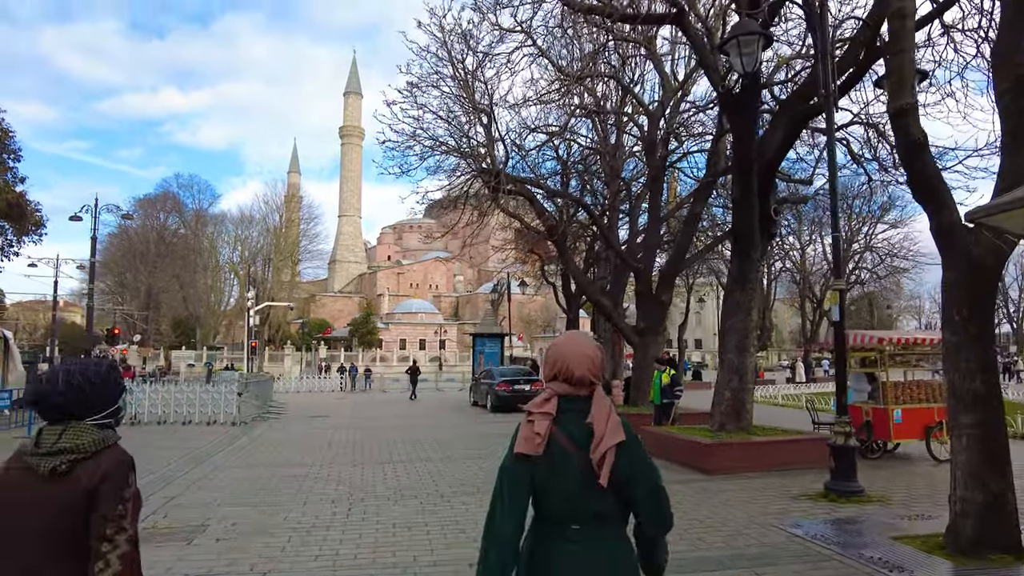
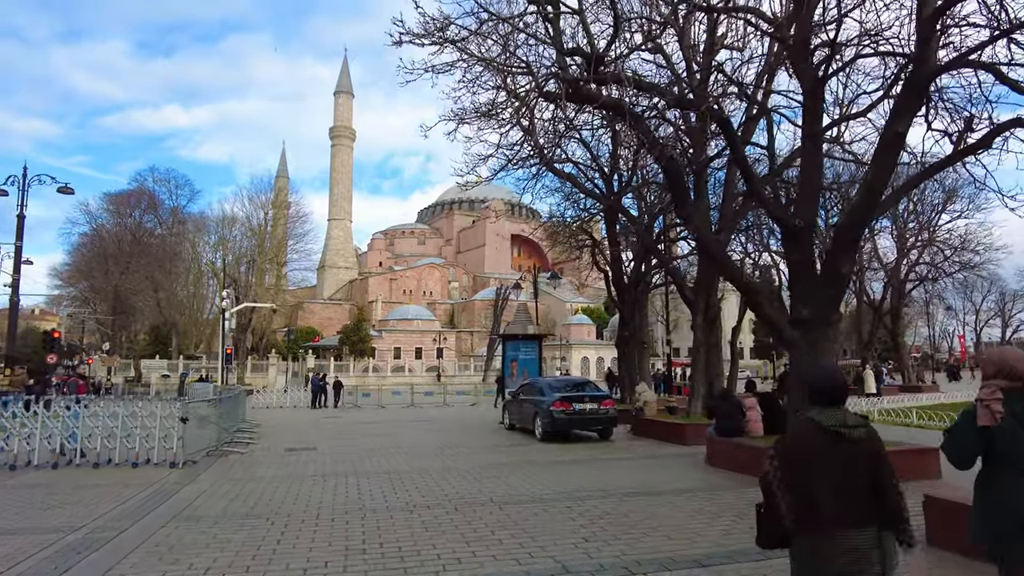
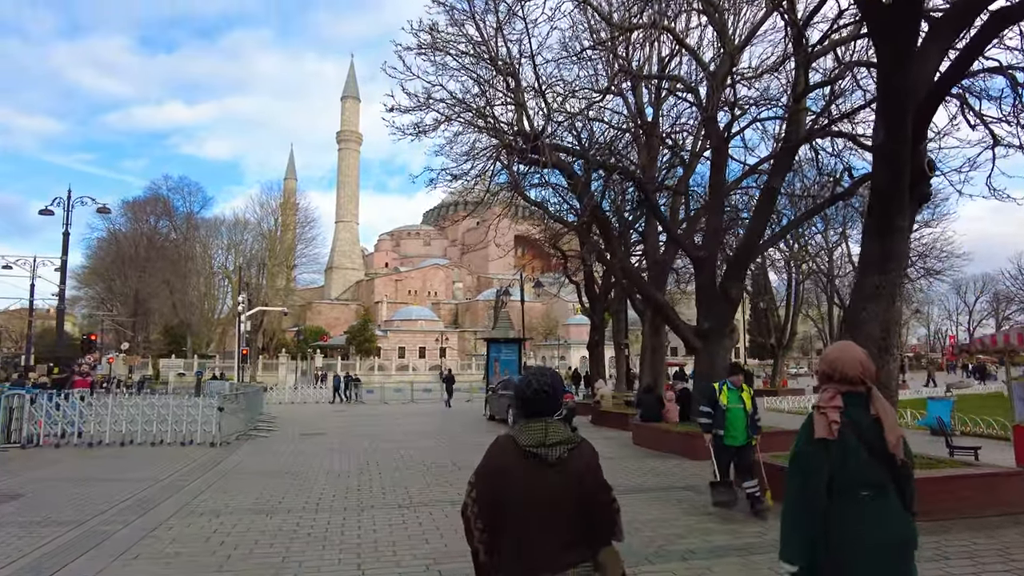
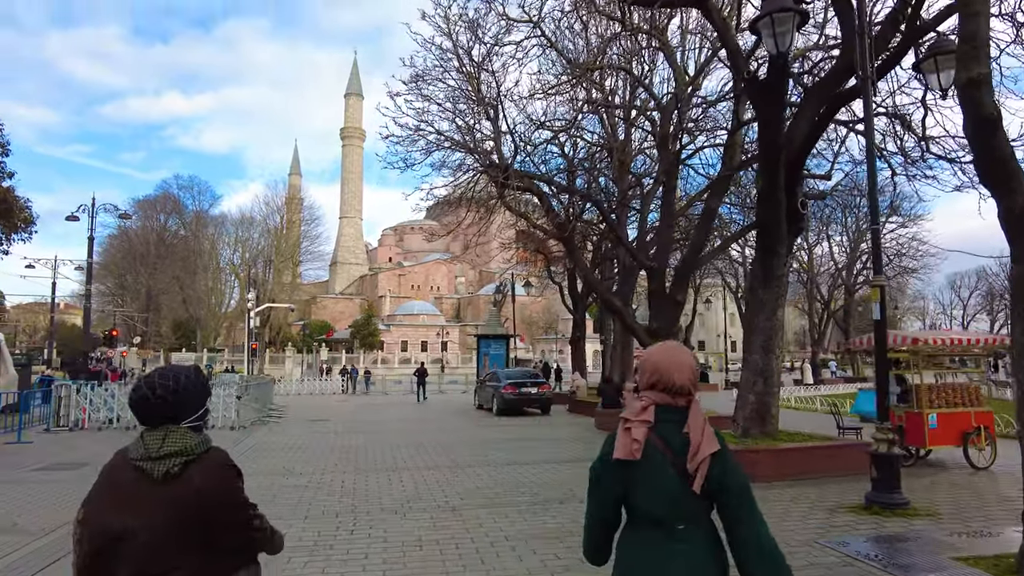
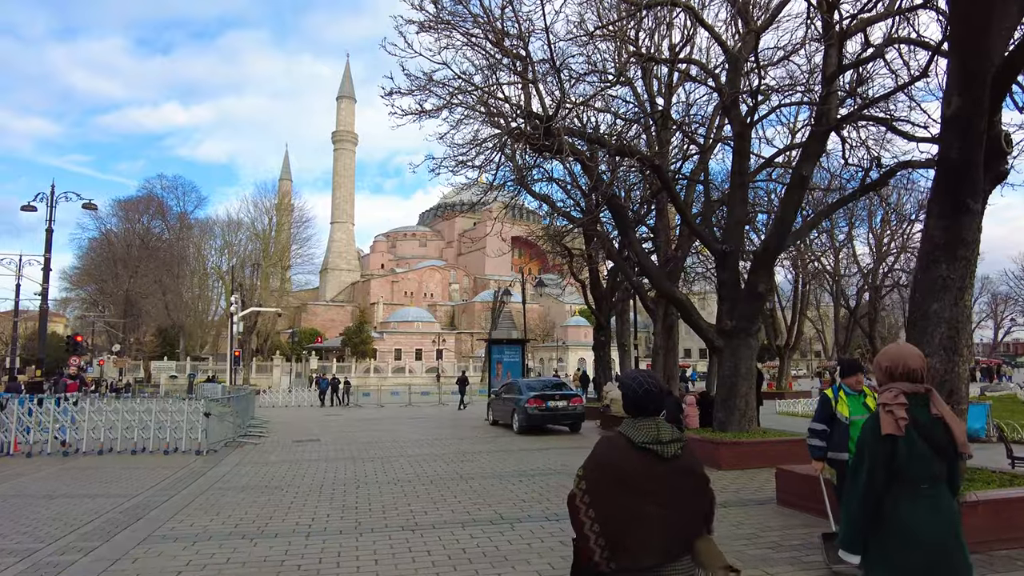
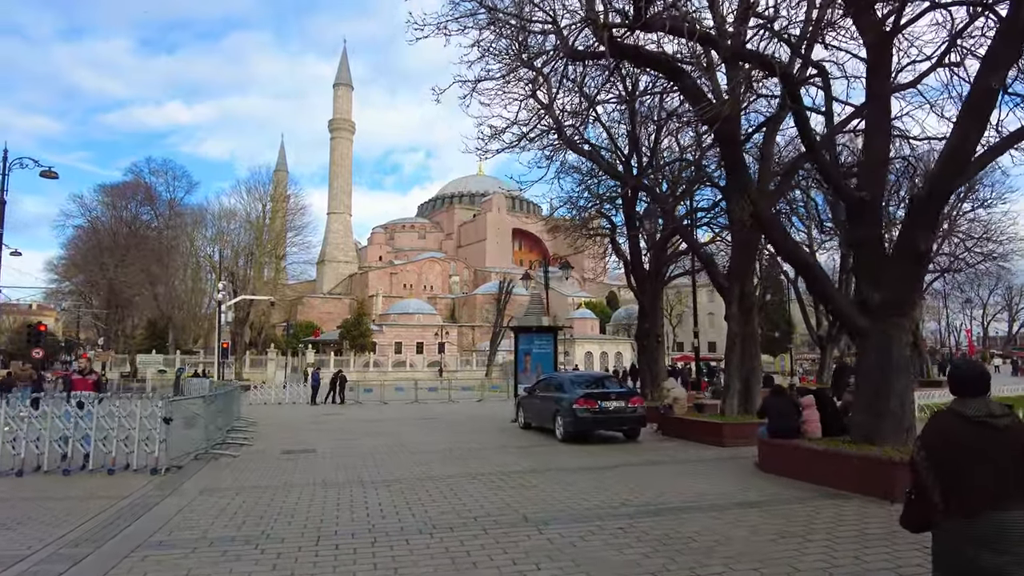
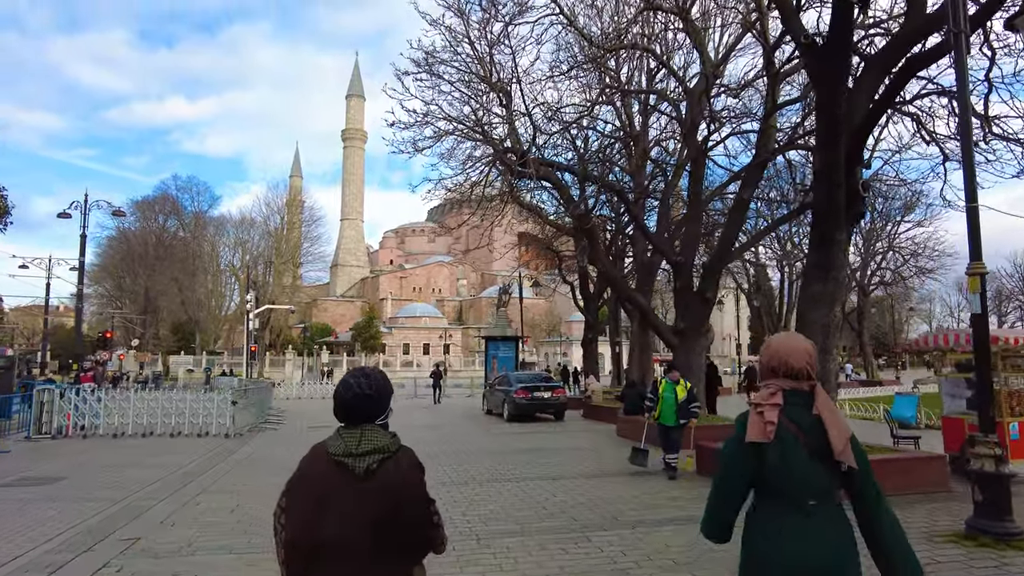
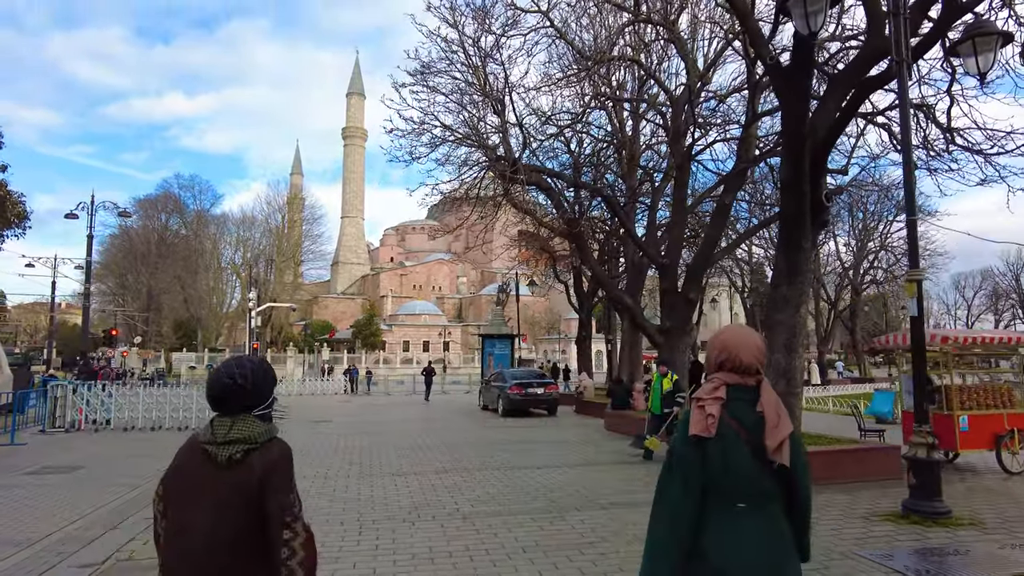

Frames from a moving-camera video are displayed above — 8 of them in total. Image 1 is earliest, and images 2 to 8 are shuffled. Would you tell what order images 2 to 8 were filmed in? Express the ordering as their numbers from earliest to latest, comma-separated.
4, 8, 7, 3, 5, 2, 6
